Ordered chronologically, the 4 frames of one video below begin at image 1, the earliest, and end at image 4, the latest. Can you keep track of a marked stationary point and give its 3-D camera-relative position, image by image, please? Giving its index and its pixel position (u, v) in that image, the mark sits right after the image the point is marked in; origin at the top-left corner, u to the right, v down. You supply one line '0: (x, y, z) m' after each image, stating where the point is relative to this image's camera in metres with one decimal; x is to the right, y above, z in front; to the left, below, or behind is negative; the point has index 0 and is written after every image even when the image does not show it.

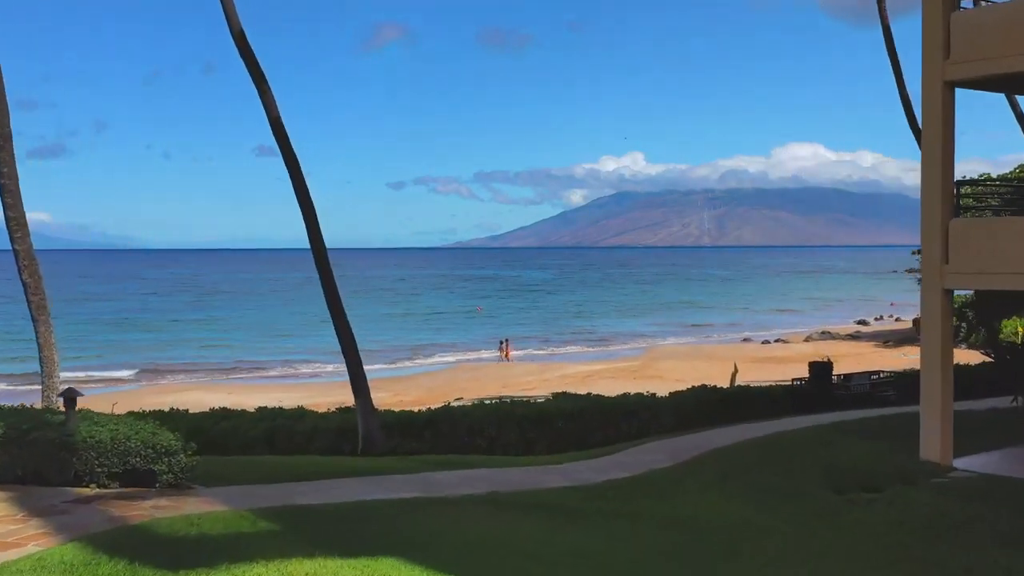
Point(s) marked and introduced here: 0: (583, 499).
0: (+0.5, -1.5, +5.7) m
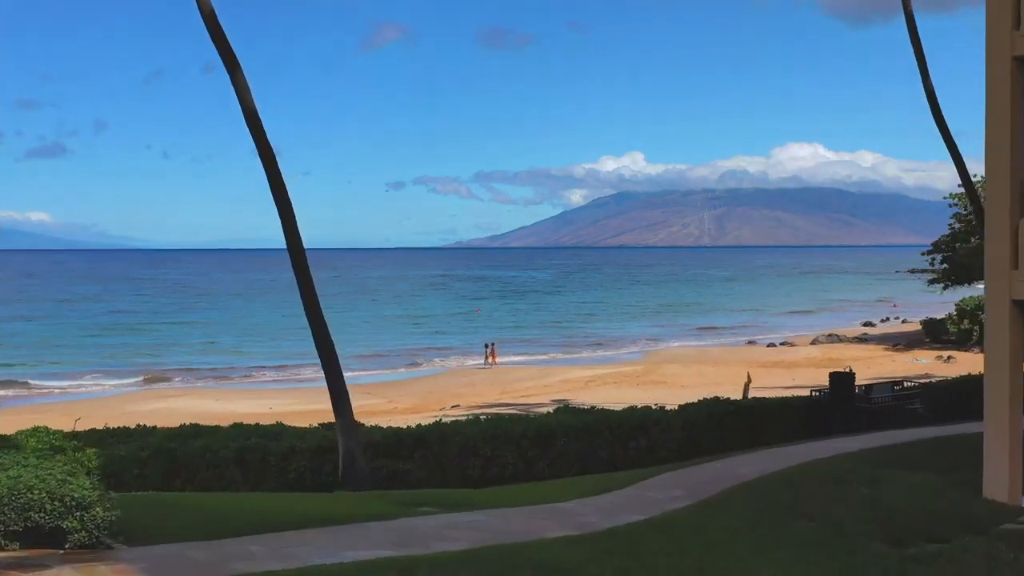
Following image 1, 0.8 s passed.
0: (+0.5, -1.5, +4.8) m
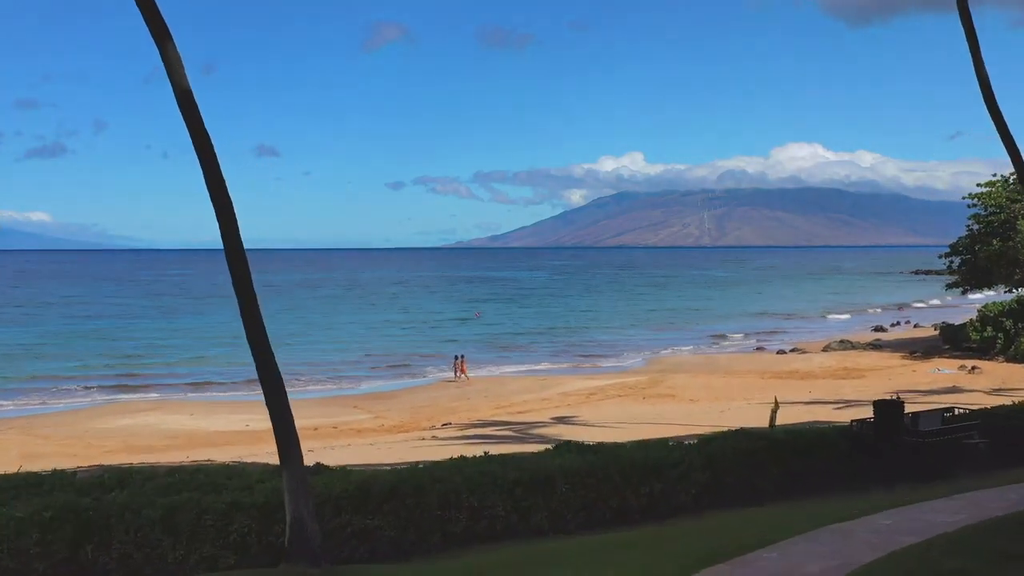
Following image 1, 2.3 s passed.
0: (+0.4, -1.7, +3.2) m
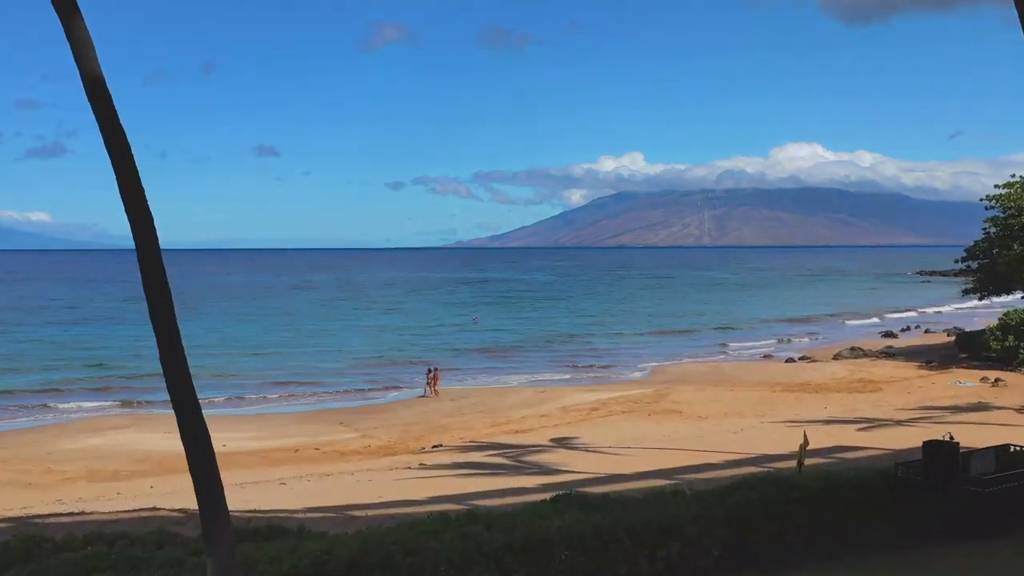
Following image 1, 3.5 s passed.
0: (+0.3, -2.0, +1.7) m
